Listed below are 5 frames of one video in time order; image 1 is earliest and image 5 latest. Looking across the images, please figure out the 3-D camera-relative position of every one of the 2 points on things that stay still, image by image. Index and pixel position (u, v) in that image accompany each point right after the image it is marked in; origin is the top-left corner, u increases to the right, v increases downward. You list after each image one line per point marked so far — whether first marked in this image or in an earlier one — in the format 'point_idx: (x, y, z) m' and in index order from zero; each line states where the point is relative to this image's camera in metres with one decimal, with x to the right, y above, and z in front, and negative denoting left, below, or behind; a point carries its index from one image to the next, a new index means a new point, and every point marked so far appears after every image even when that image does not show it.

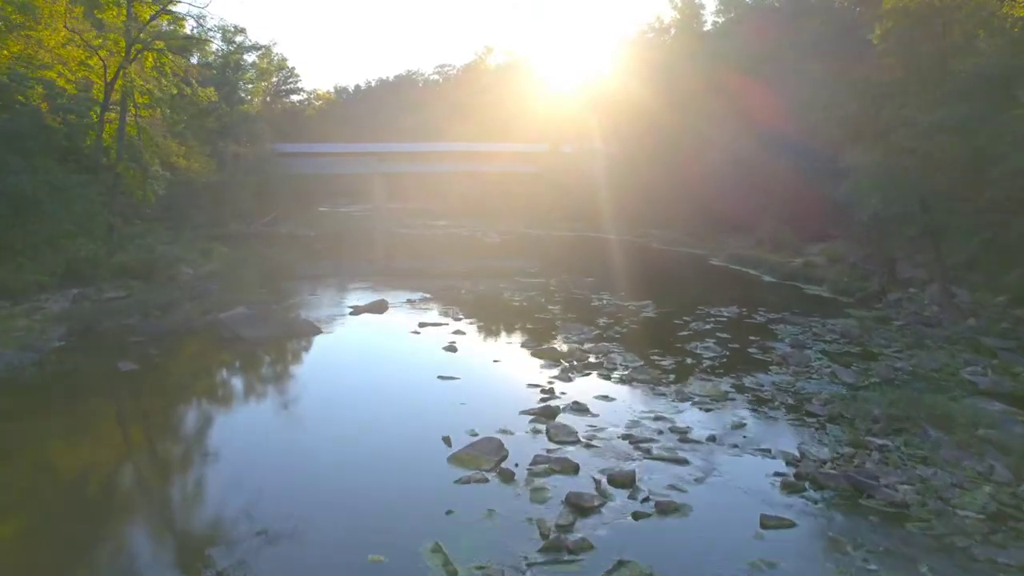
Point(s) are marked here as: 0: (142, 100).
0: (-9.1, +4.6, +18.4) m
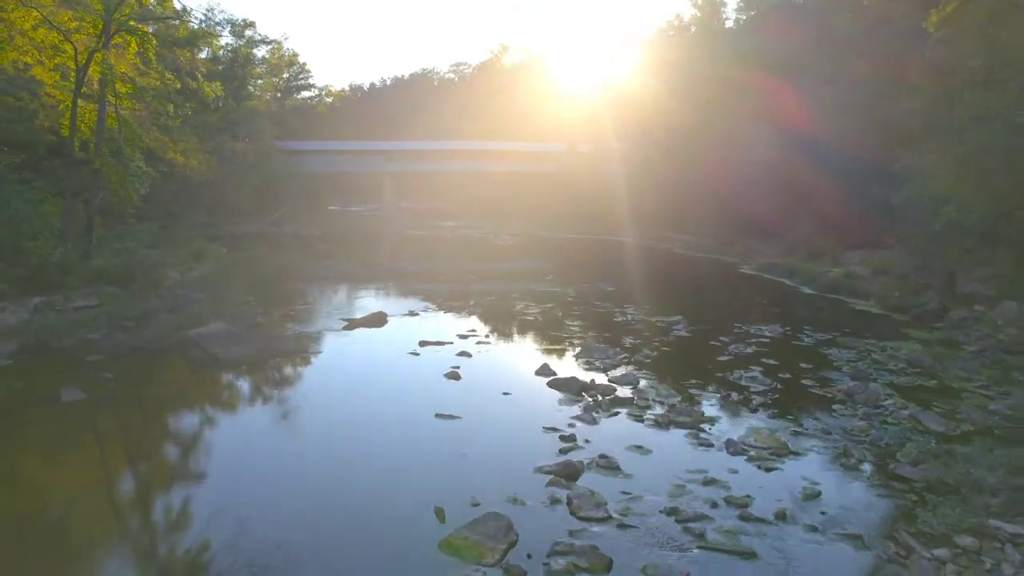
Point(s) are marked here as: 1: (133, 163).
0: (-8.7, +4.5, +17.1) m
1: (-8.4, +2.8, +16.8) m
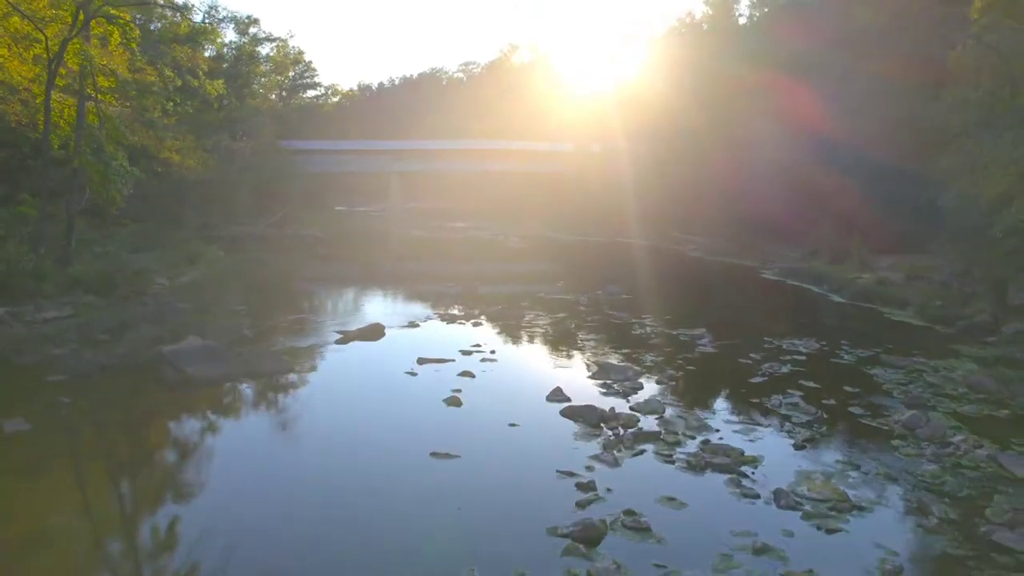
0: (-8.5, +4.3, +16.2) m
1: (-8.2, +2.6, +15.9) m
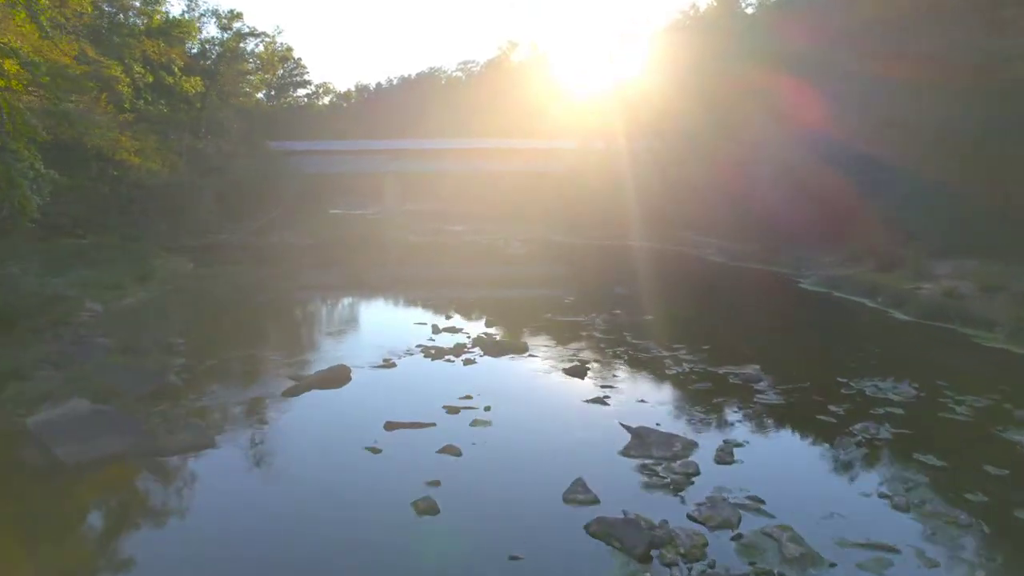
0: (-8.6, +3.9, +13.7) m
1: (-8.2, +2.2, +13.5) m
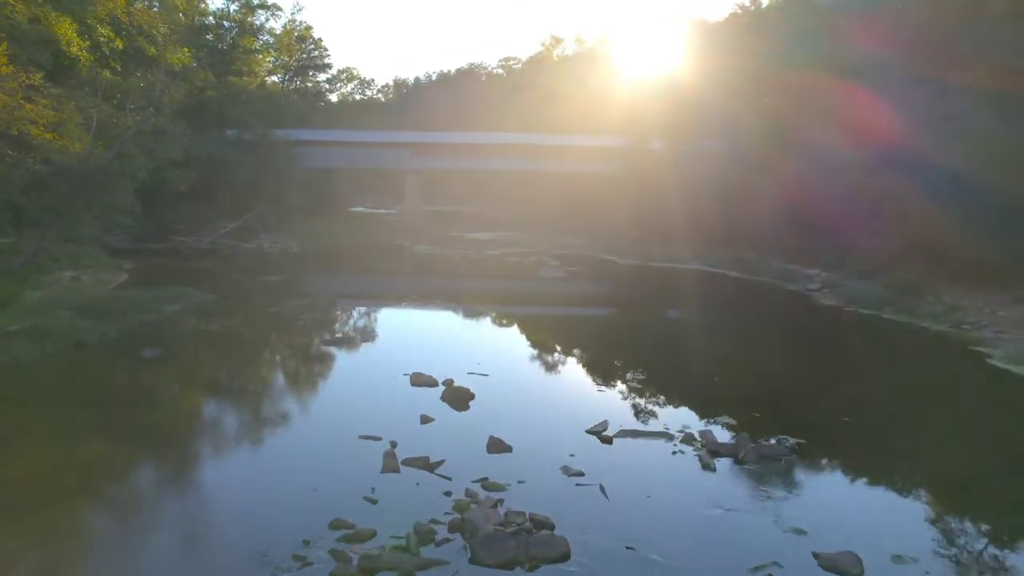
0: (-8.1, +3.4, +8.4) m
1: (-7.8, +1.7, +8.1) m
